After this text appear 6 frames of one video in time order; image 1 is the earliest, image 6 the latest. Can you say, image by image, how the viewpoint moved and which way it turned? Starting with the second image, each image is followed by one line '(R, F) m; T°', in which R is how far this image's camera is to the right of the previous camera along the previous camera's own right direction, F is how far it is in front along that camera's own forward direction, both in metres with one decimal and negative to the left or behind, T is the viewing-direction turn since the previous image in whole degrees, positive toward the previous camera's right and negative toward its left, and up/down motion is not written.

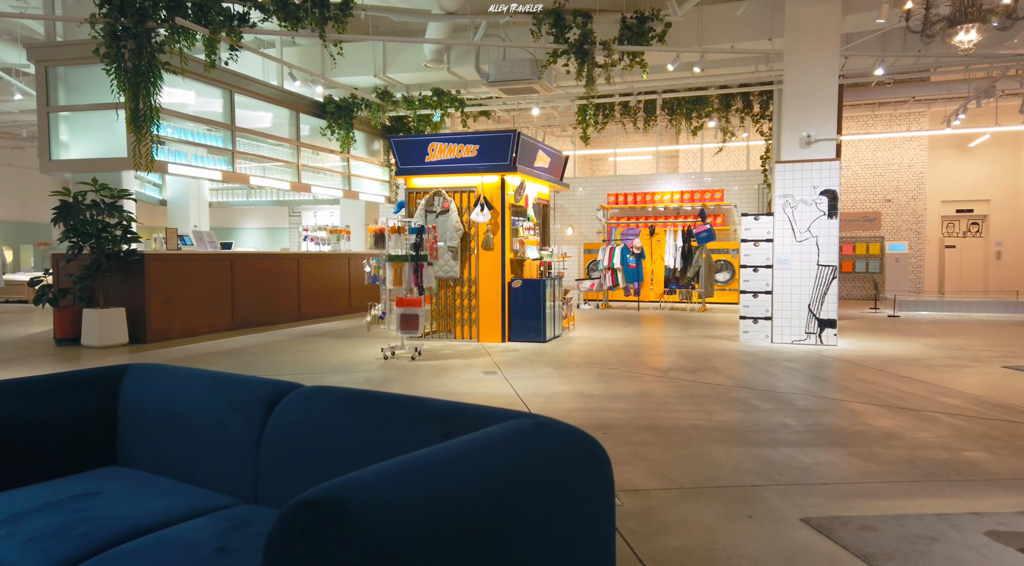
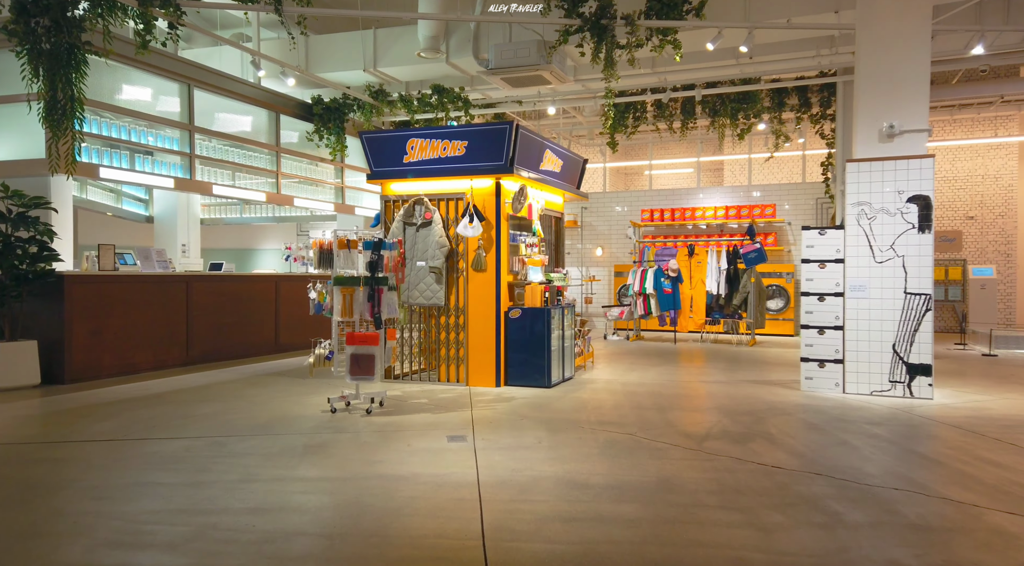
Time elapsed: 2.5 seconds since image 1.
(+0.5, +1.7) m; -4°
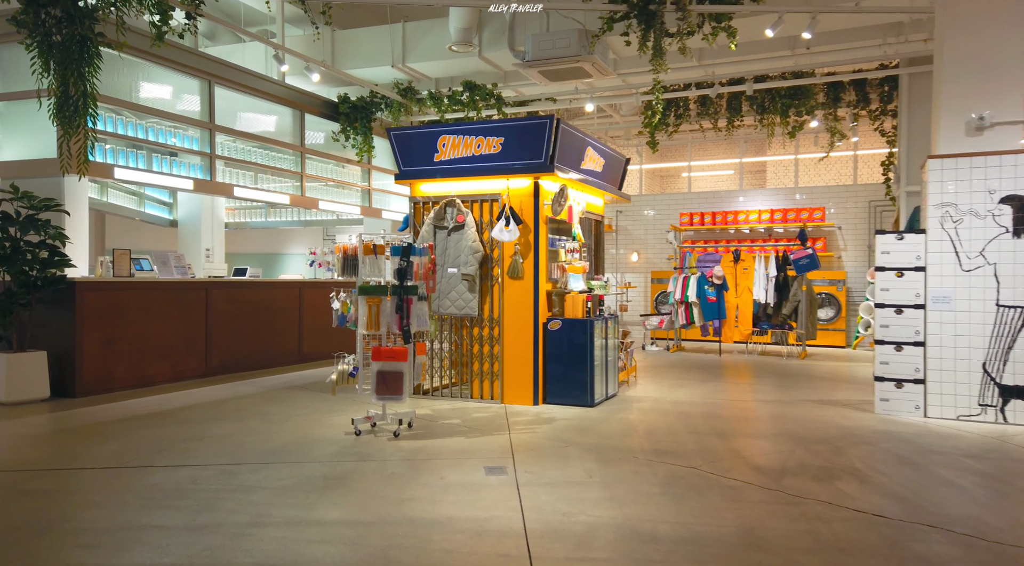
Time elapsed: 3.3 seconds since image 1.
(-0.1, +0.6) m; -2°
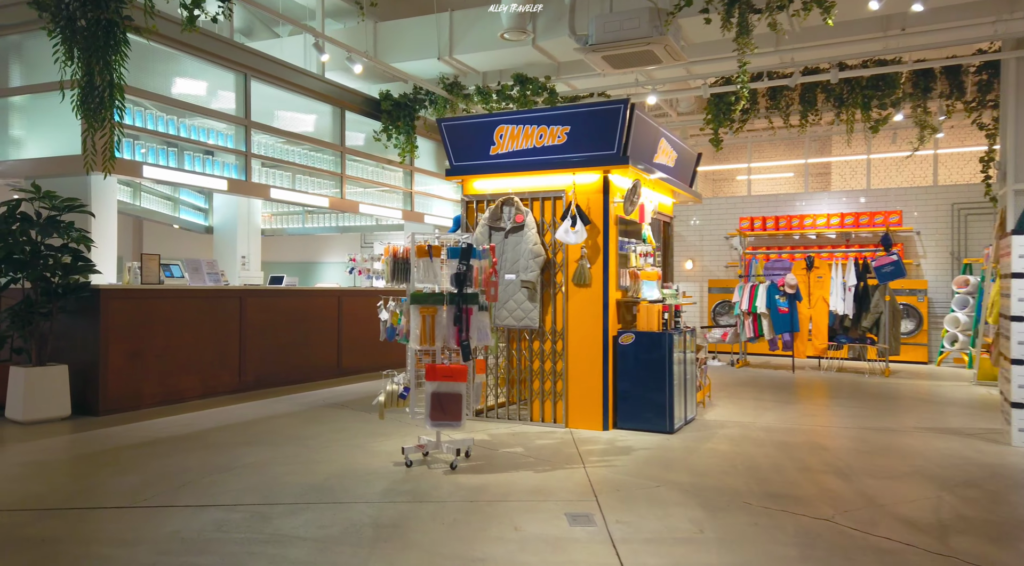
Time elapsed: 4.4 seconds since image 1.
(-0.3, +0.7) m; -3°
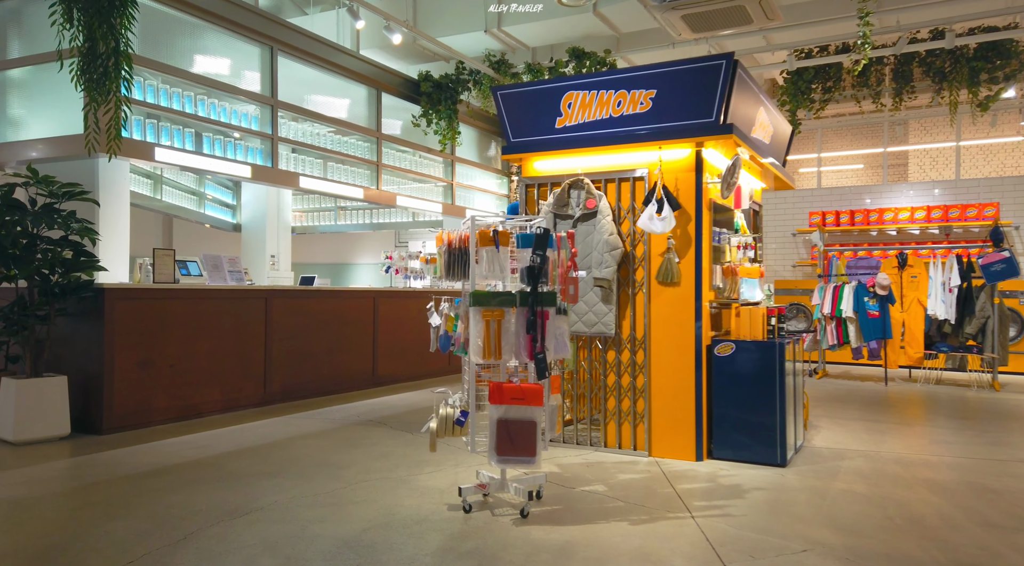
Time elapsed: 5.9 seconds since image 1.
(-0.3, +0.9) m; -2°
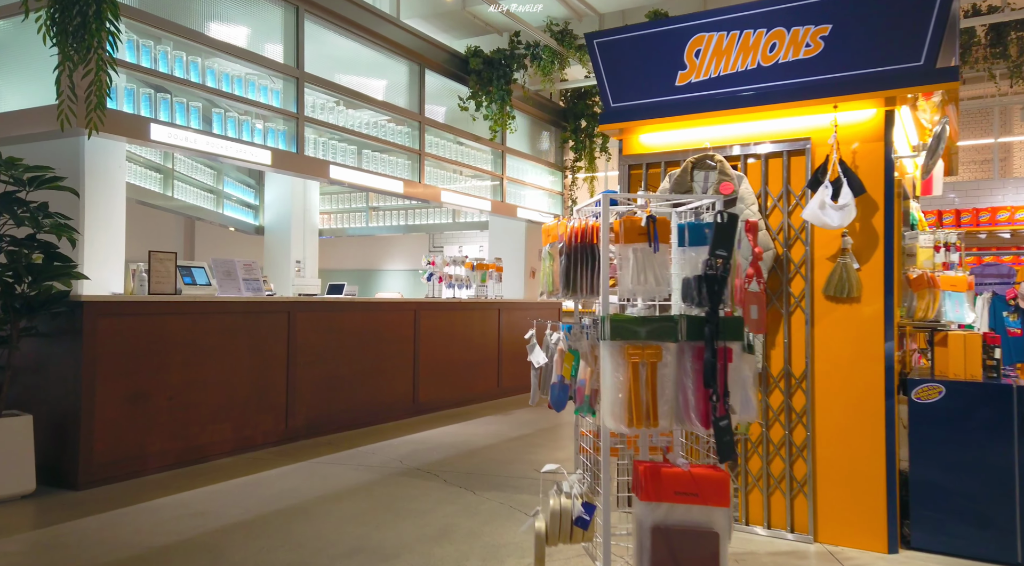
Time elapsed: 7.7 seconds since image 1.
(-0.4, +1.3) m; -2°
